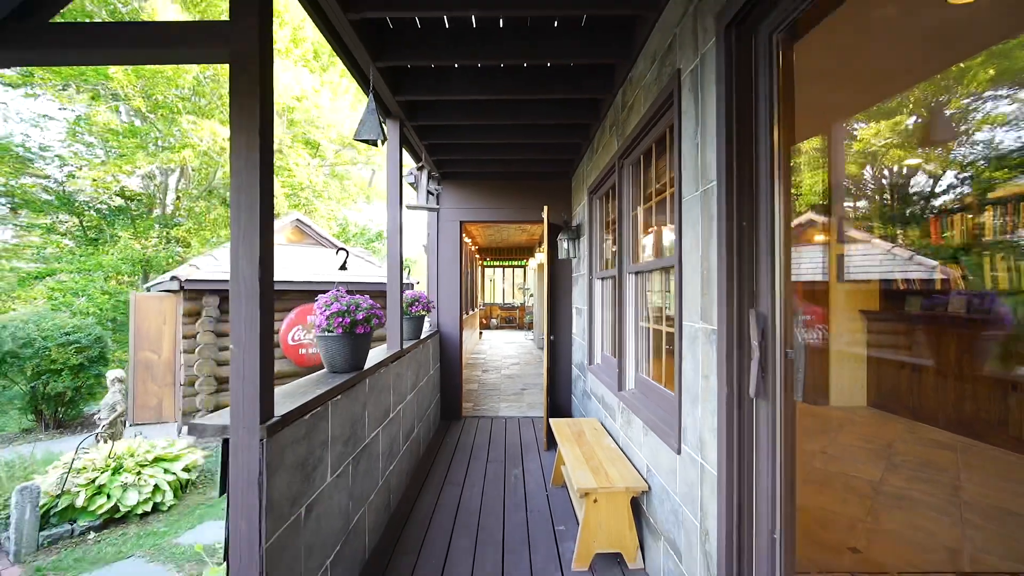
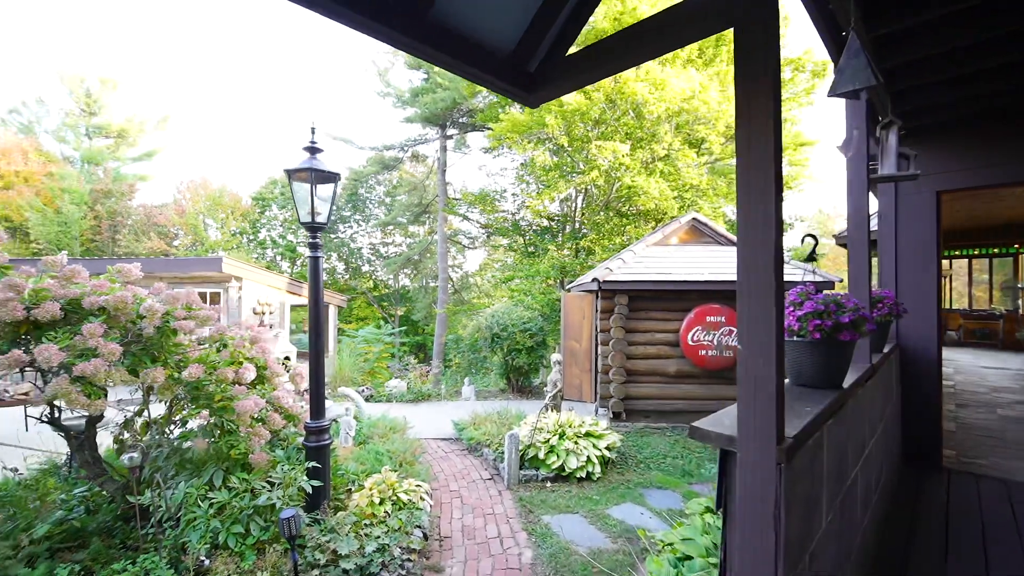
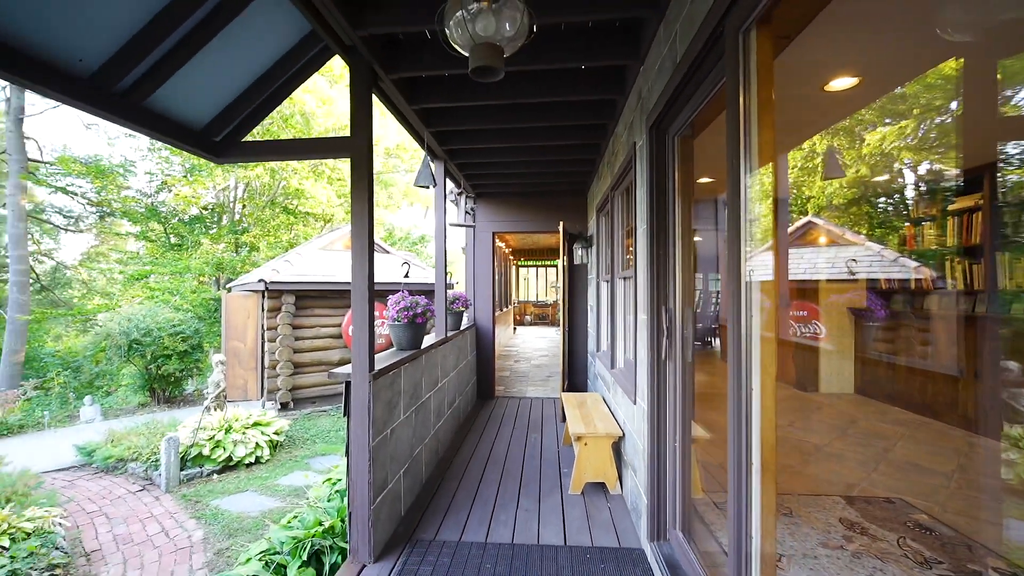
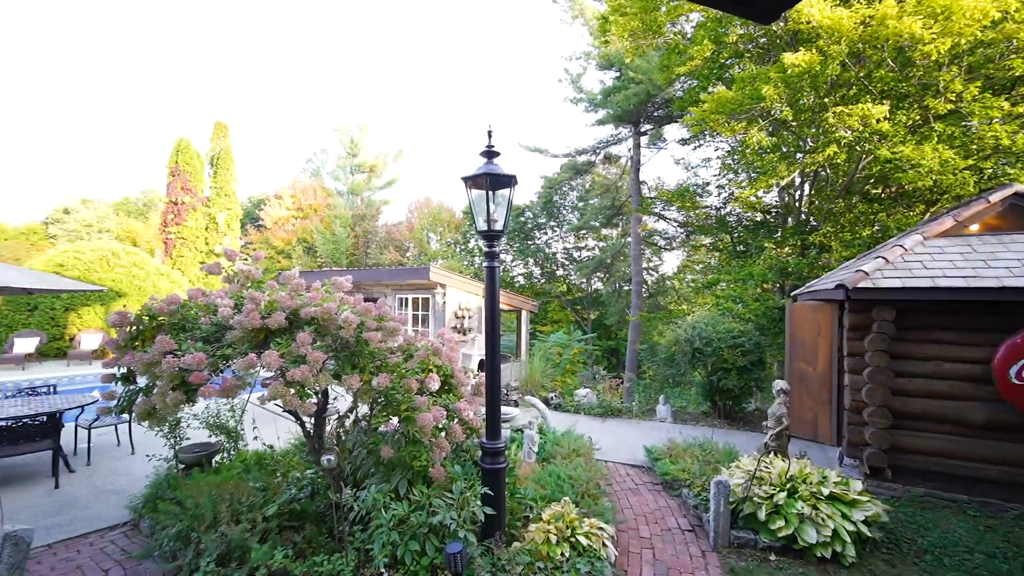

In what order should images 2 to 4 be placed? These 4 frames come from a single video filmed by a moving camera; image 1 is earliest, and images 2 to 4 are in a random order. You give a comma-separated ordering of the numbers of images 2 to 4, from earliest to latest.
3, 2, 4
